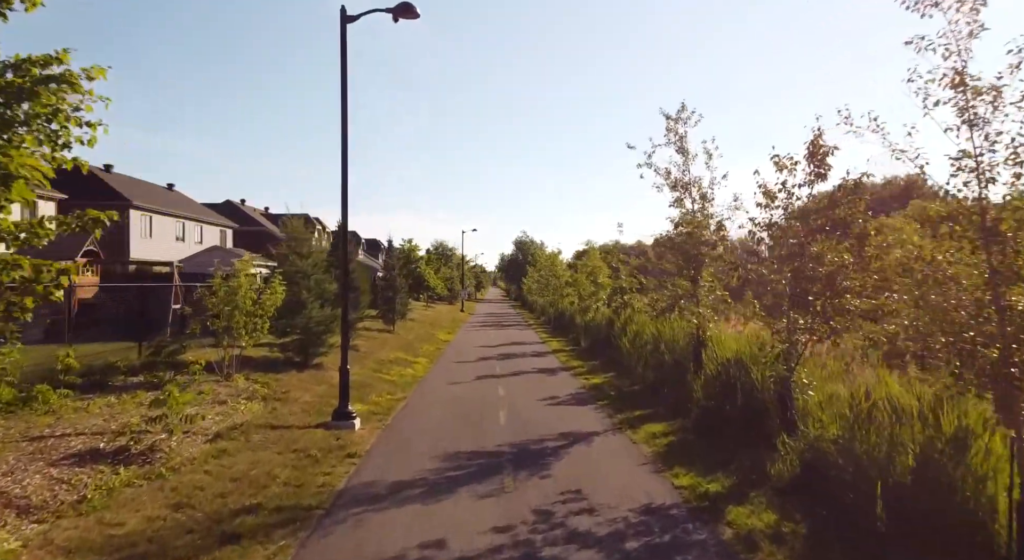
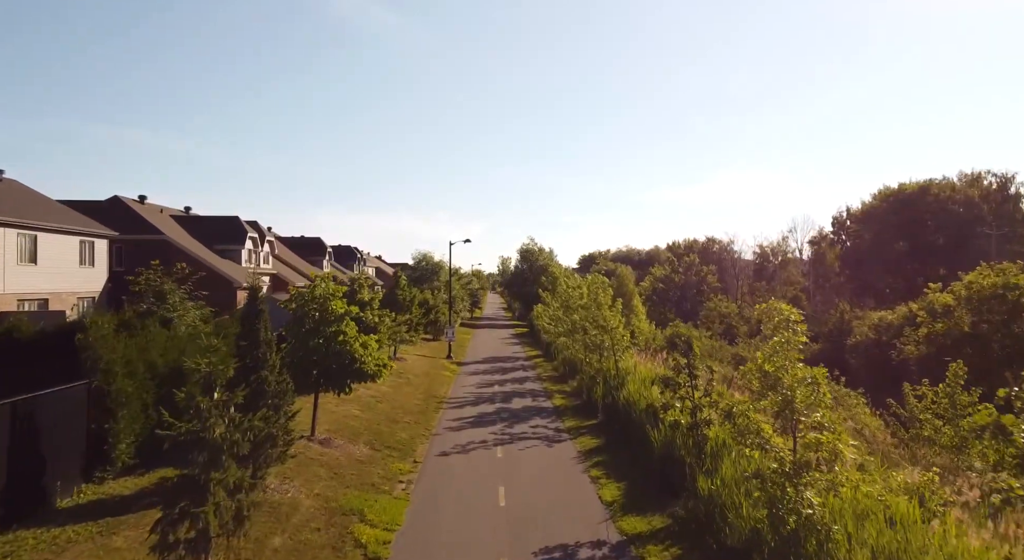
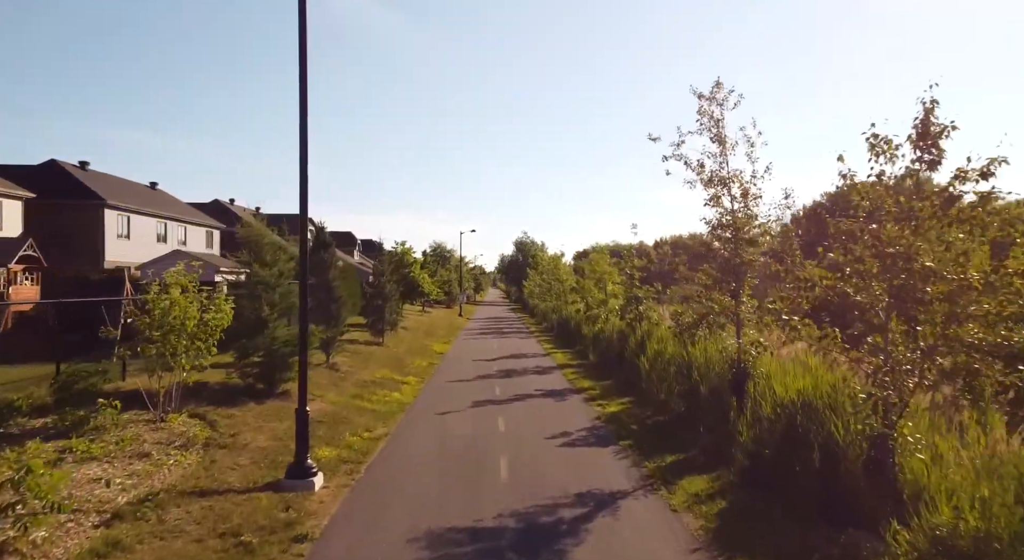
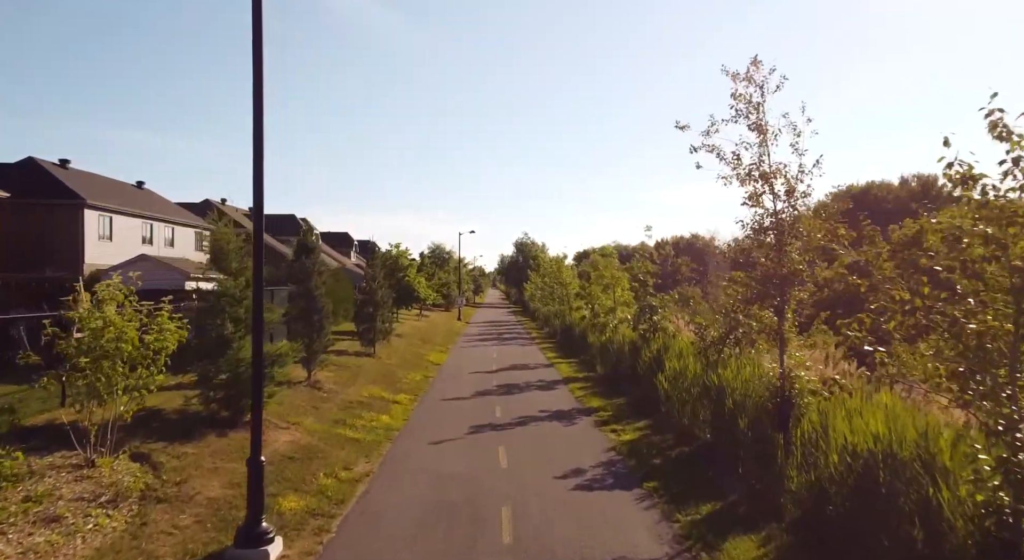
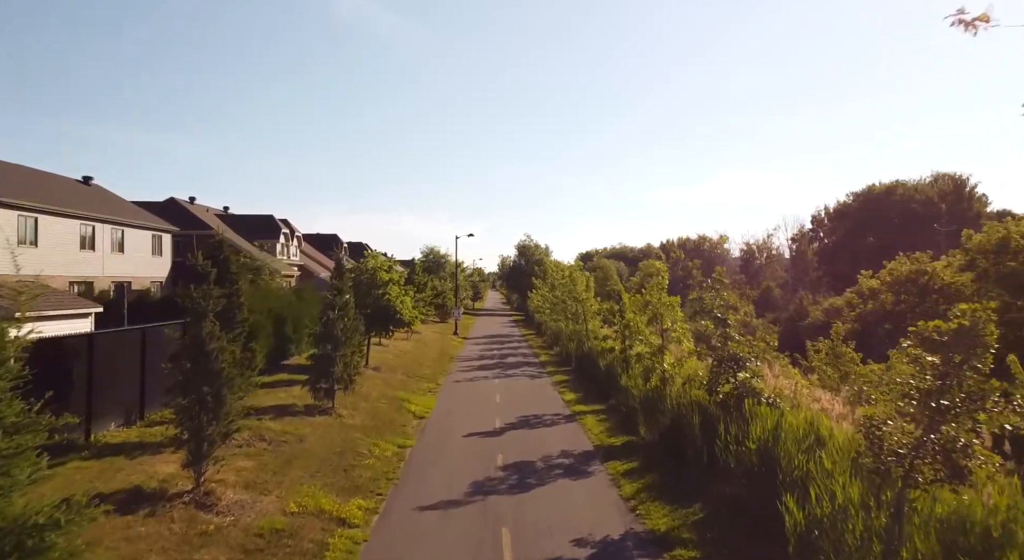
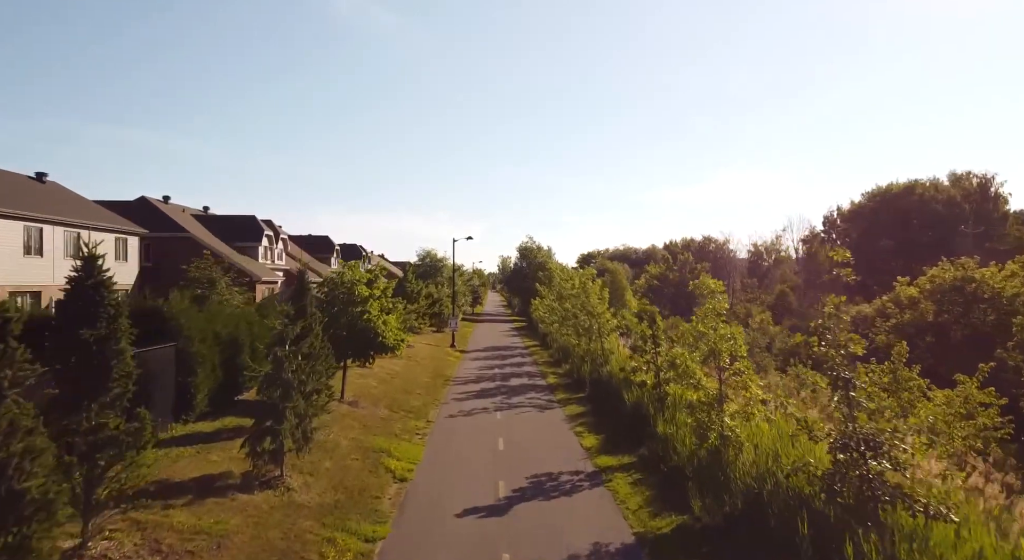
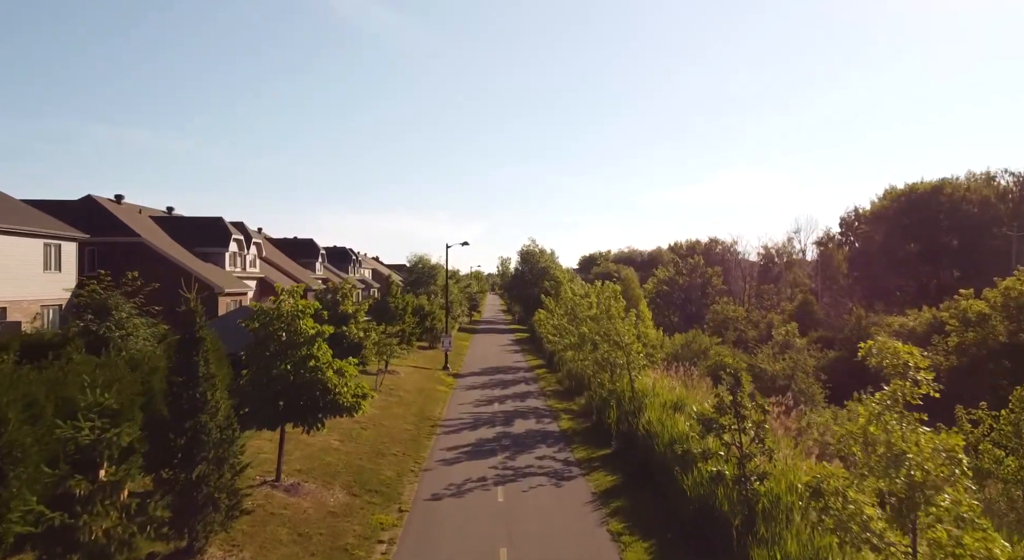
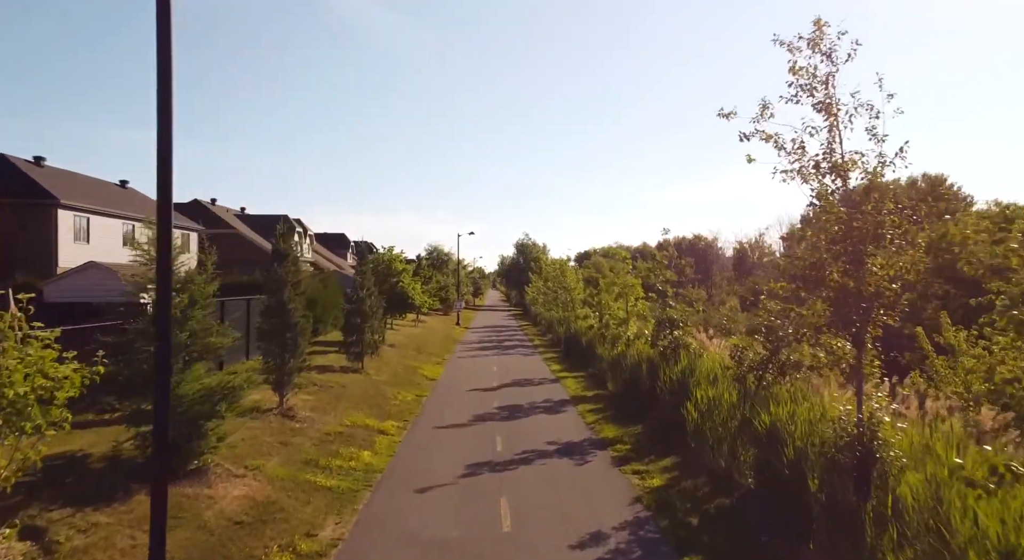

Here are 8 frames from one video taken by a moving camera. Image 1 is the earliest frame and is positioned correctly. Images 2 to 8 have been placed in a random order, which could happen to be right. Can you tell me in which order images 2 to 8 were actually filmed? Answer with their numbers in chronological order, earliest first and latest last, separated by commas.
3, 4, 8, 5, 6, 2, 7
